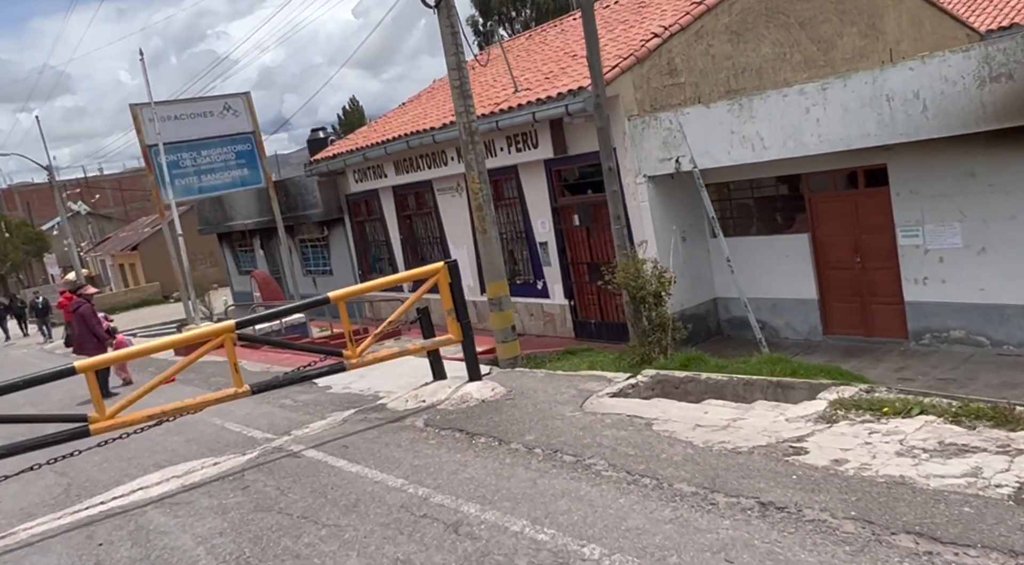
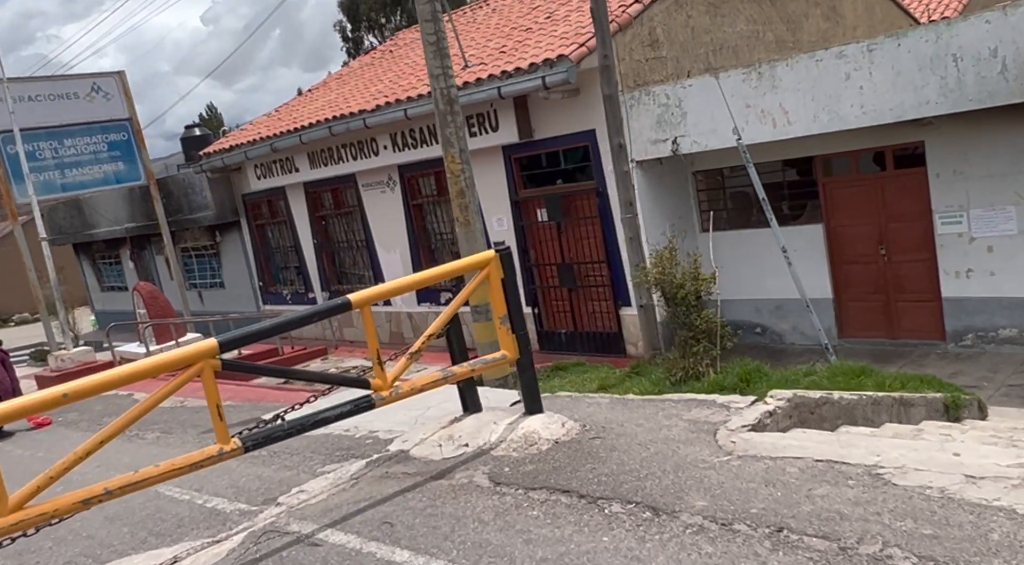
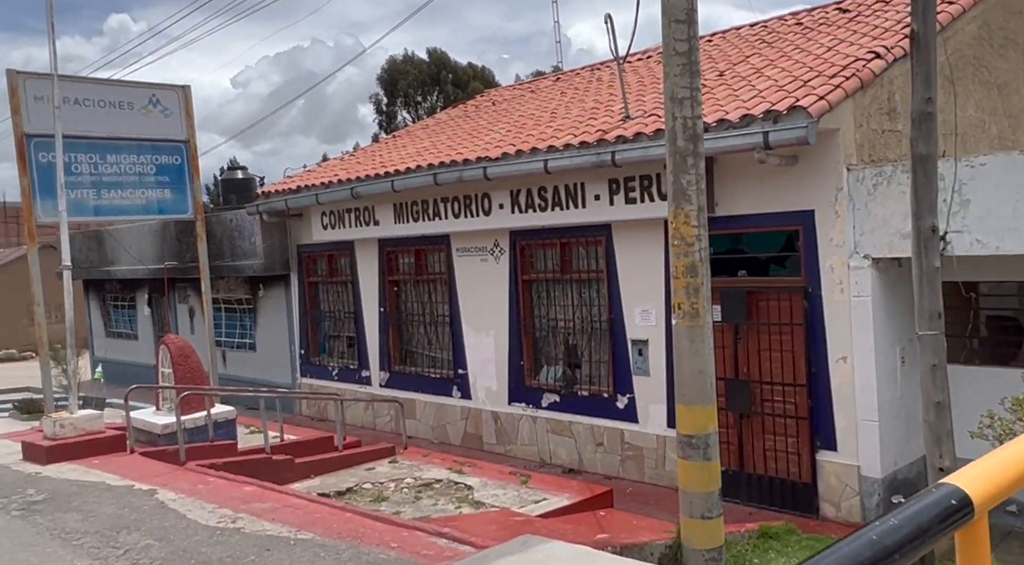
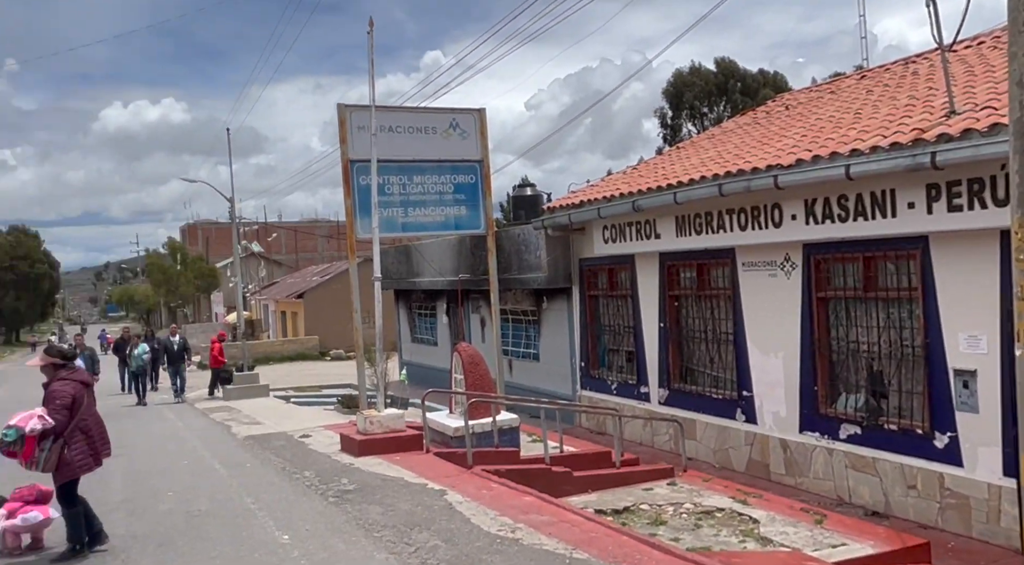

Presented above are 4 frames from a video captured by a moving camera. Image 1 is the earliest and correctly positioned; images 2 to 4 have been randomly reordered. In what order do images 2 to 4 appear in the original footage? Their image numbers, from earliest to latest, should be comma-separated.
2, 3, 4
